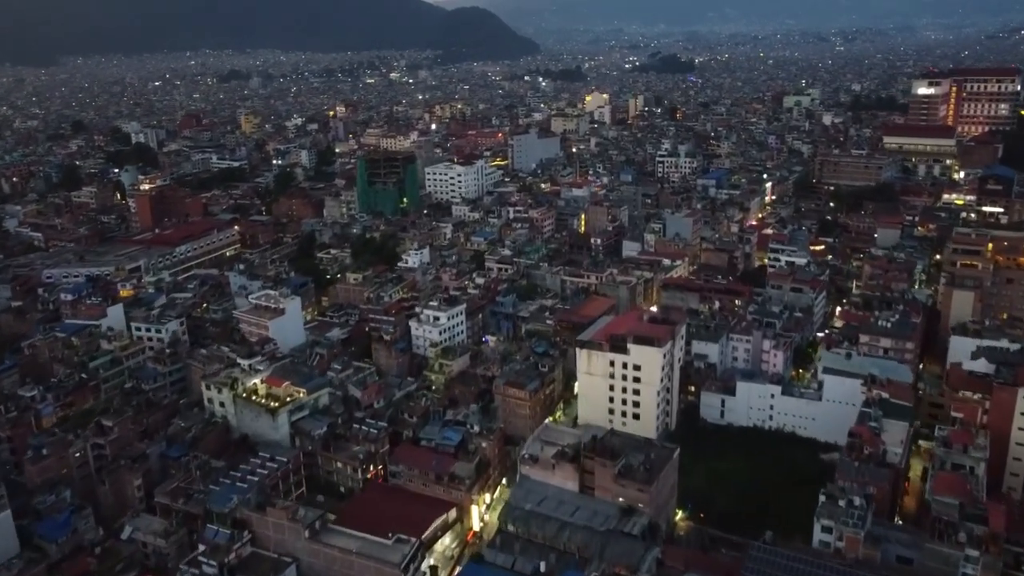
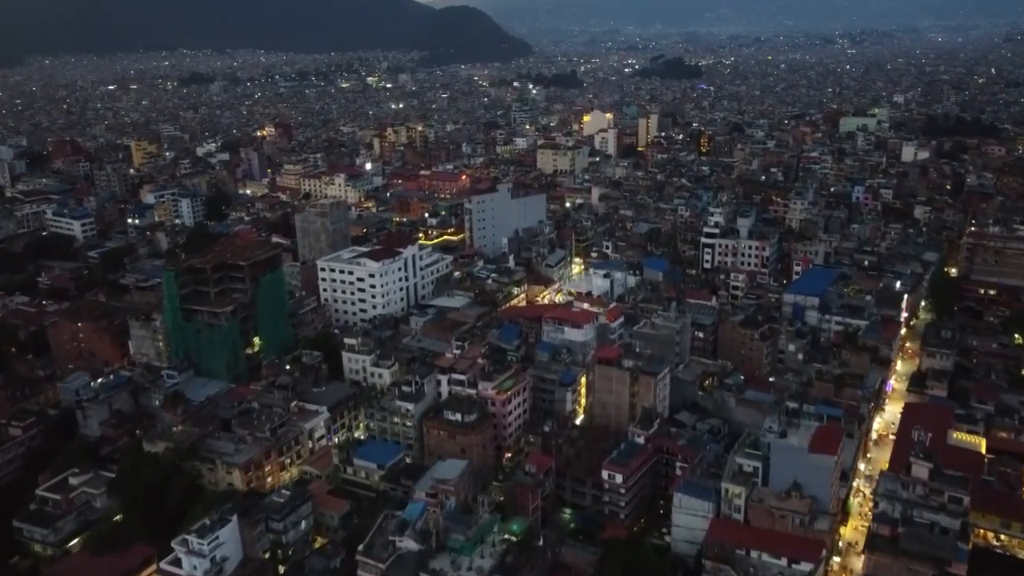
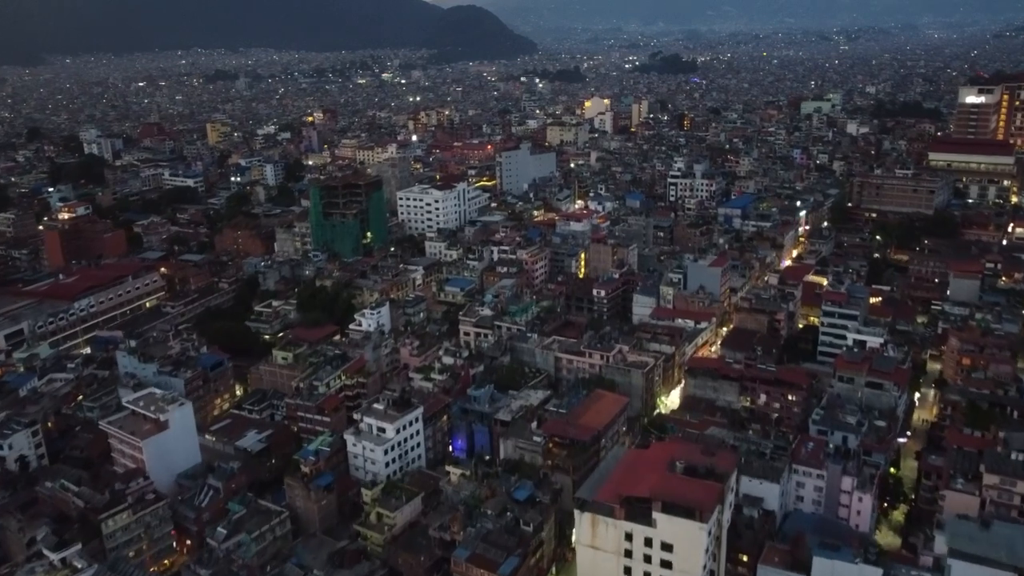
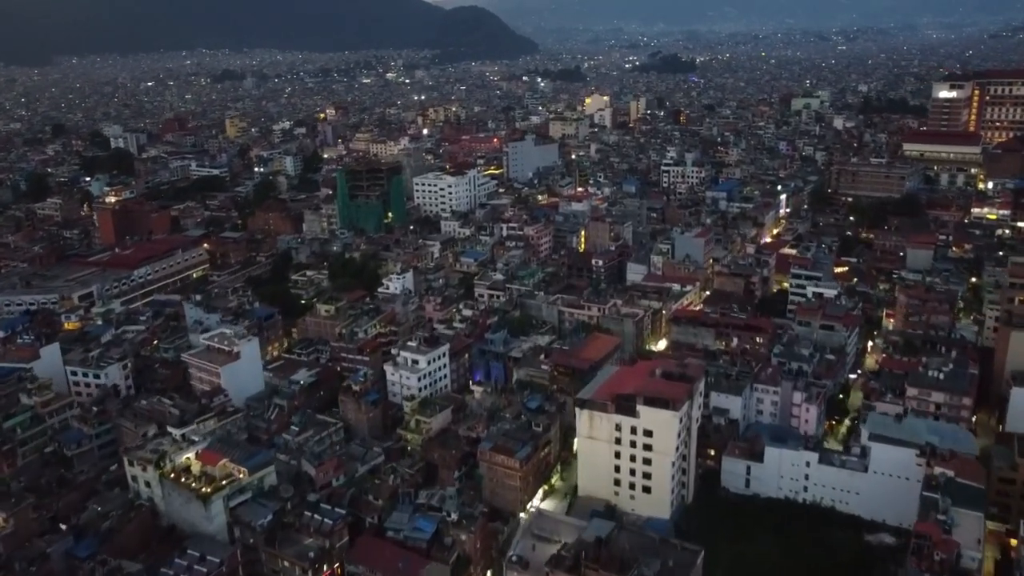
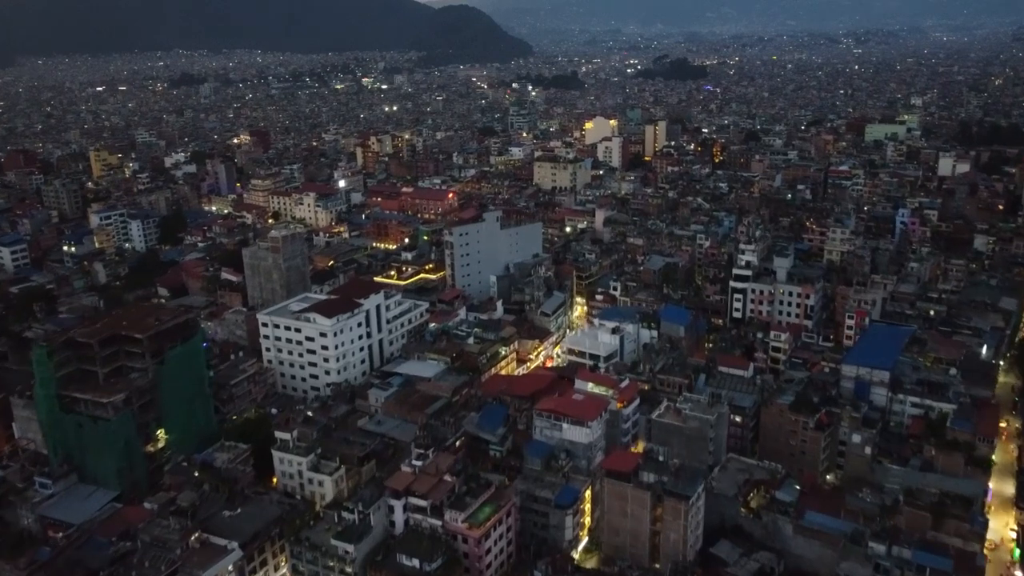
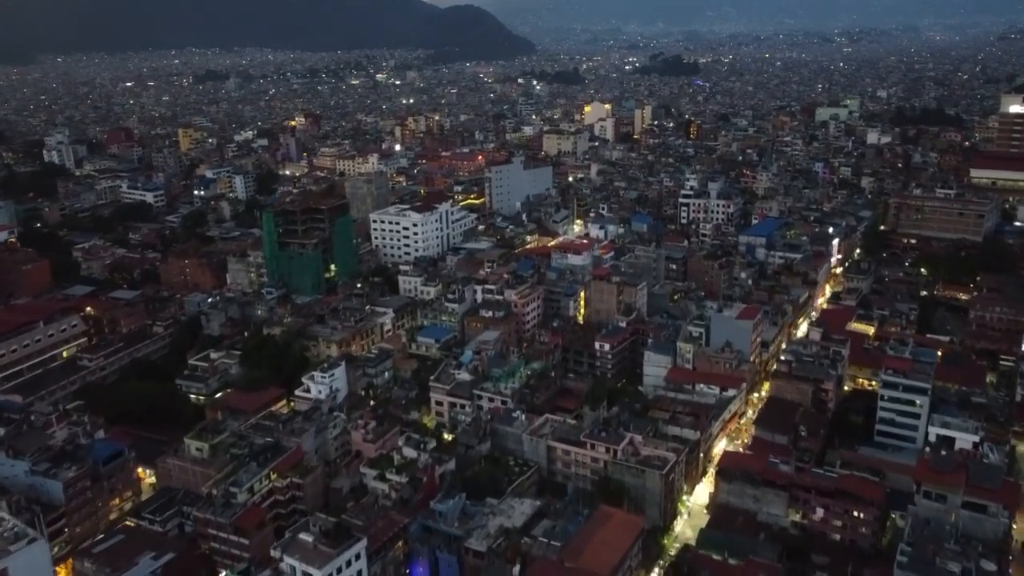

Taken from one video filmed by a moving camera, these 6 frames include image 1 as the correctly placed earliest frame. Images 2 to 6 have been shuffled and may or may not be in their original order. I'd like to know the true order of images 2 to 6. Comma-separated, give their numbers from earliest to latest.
4, 3, 6, 2, 5
